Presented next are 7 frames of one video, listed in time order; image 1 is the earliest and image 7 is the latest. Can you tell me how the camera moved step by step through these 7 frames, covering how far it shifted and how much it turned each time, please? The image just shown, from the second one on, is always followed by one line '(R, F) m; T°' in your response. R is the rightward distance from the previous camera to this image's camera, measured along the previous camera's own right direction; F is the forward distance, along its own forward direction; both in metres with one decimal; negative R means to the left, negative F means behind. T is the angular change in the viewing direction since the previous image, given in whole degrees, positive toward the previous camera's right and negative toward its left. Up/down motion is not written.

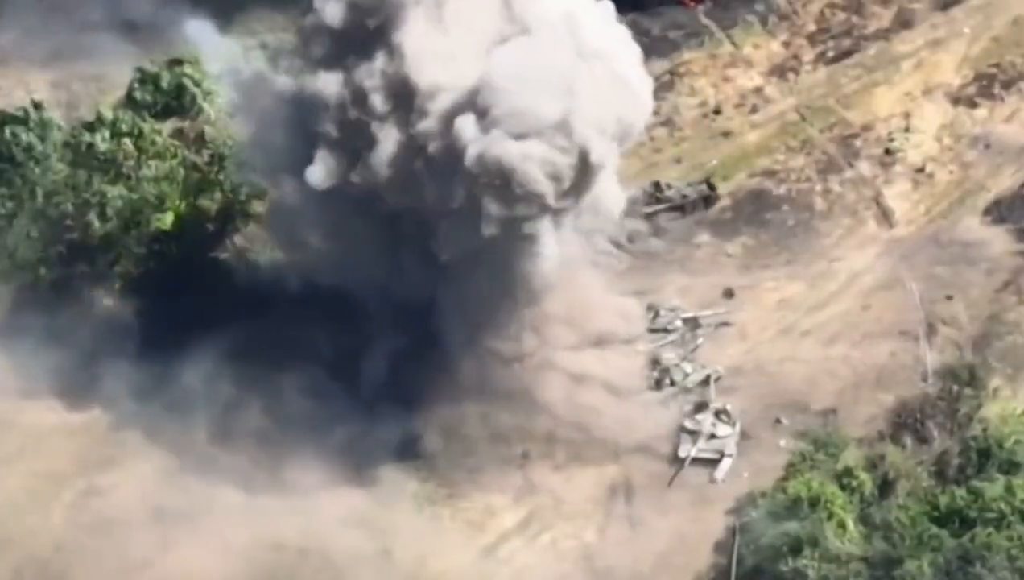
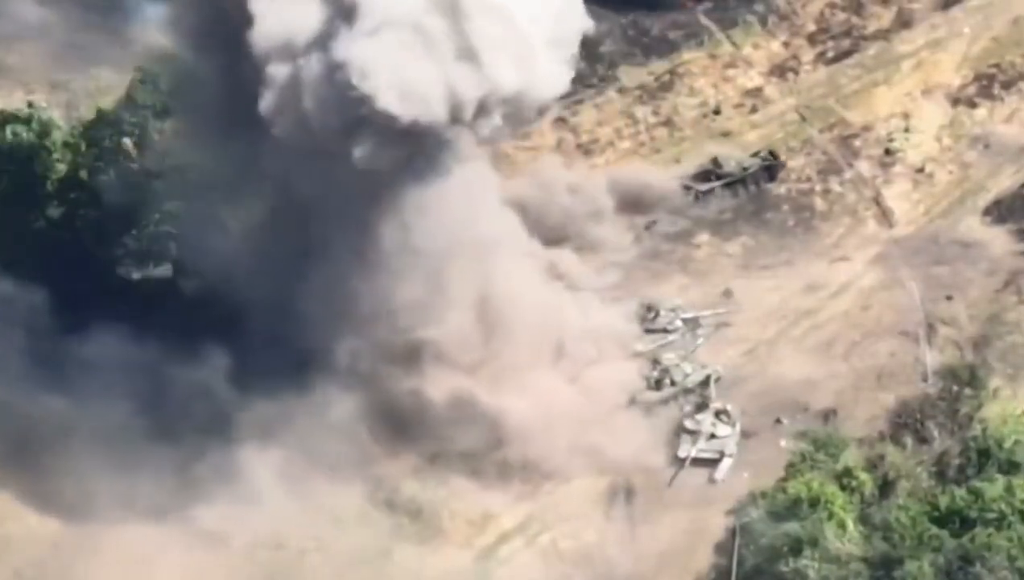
(0.0, 0.0) m; 0°
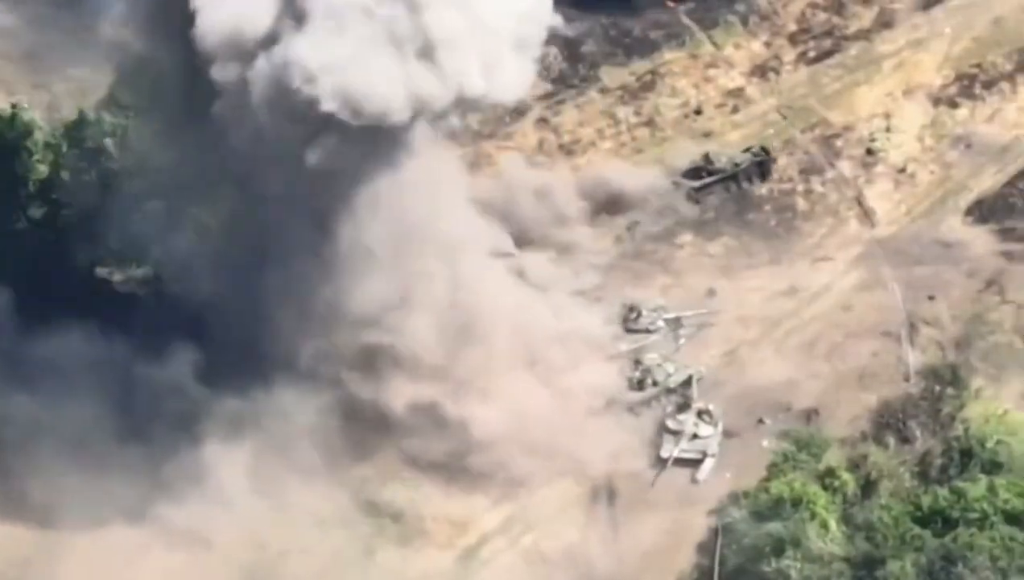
(+0.3, 0.0) m; 0°
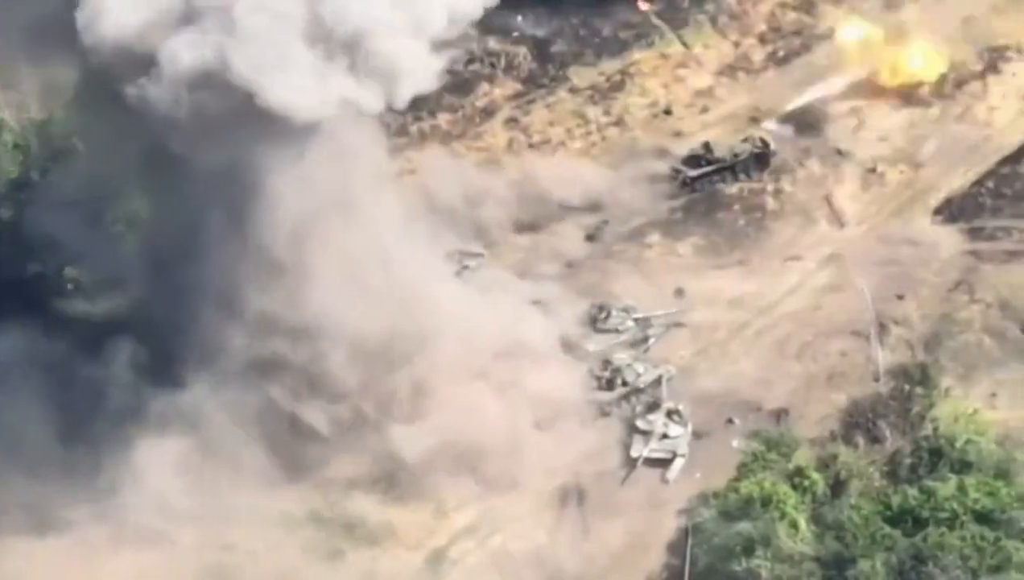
(+0.5, 0.0) m; 0°
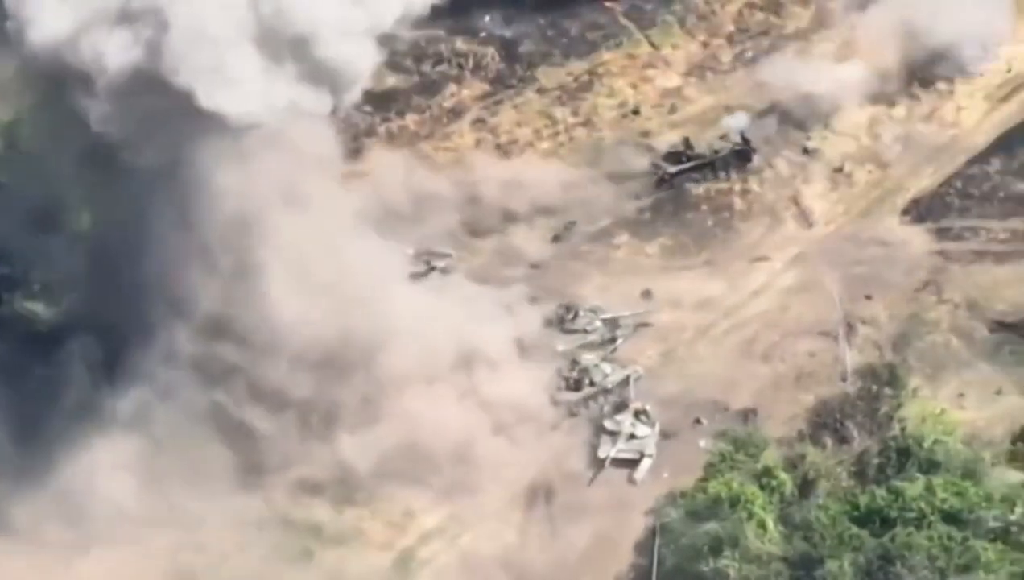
(+0.6, 0.0) m; 0°
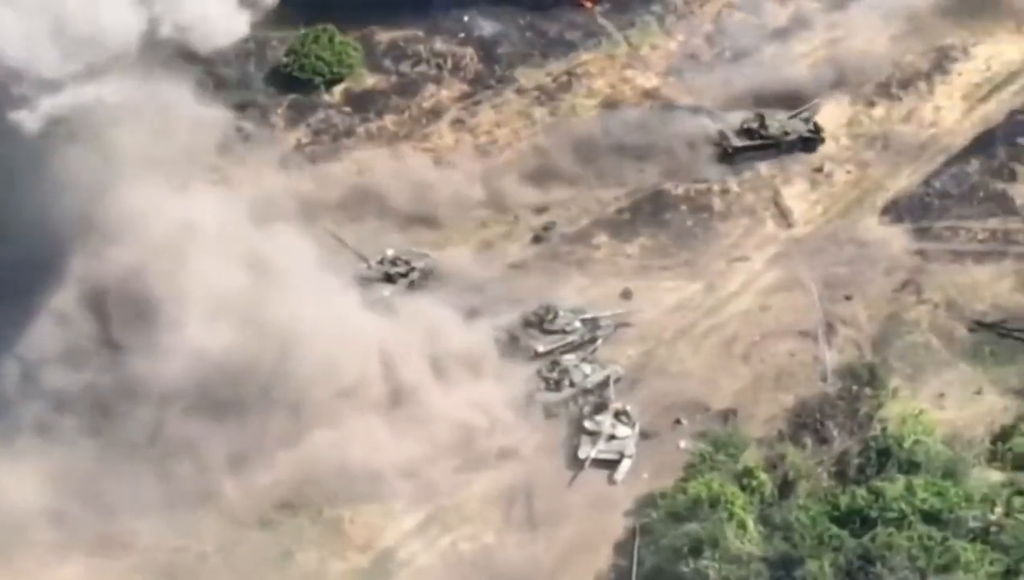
(+0.3, 0.0) m; 0°
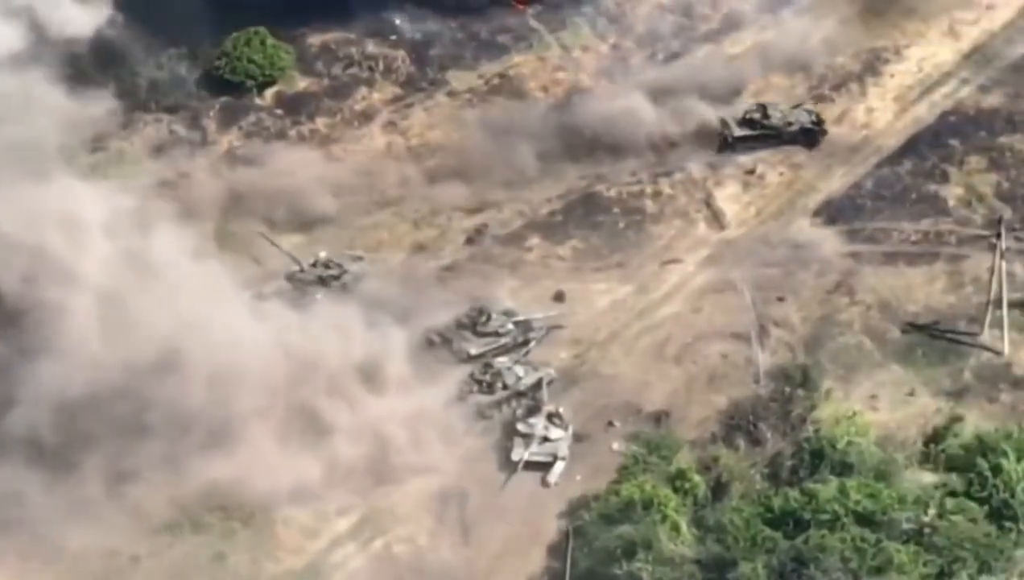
(+1.1, 0.0) m; 0°
